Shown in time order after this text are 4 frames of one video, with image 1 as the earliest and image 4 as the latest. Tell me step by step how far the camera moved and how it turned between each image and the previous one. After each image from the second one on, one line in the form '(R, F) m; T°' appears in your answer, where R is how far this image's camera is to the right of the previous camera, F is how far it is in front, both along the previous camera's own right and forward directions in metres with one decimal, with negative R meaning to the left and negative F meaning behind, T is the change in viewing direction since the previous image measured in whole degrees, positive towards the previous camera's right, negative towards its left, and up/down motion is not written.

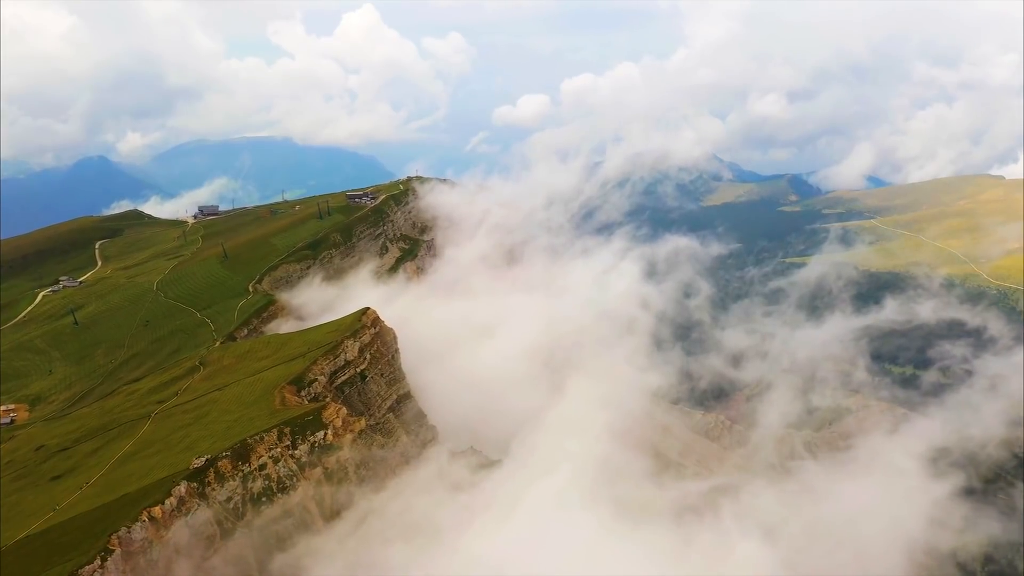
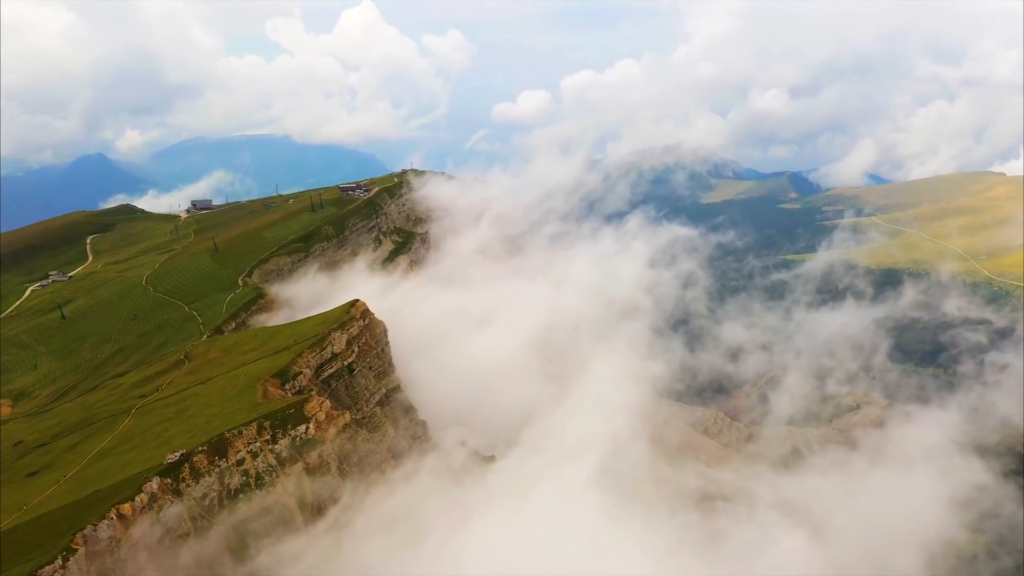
(+1.5, +3.1) m; 0°
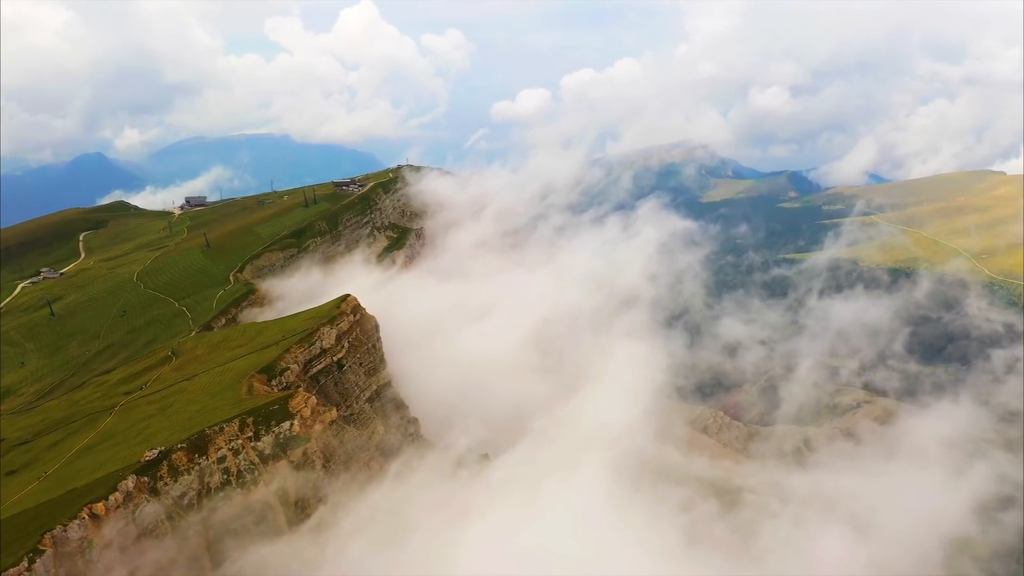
(+1.2, +2.4) m; 0°
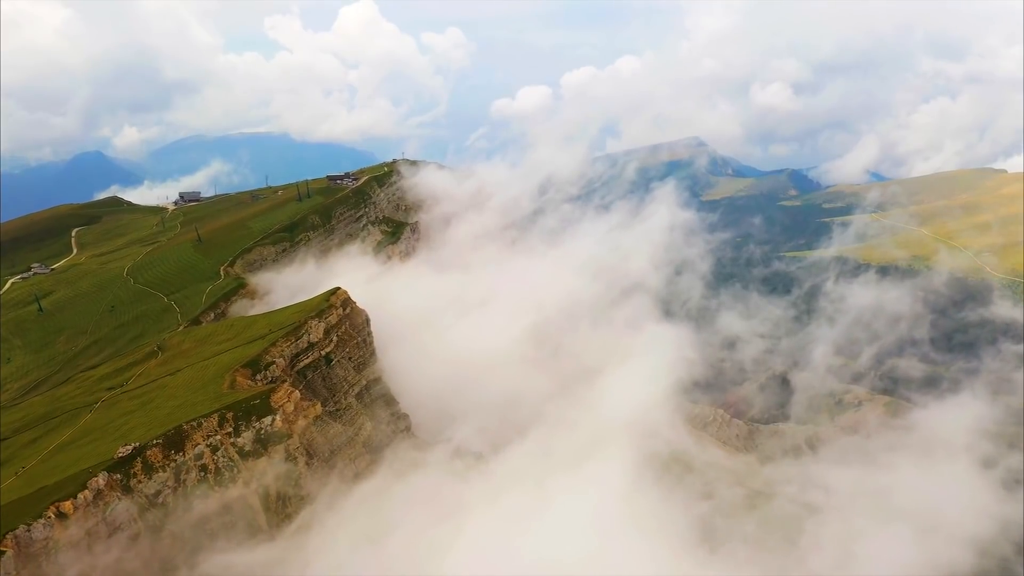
(+1.3, +2.7) m; 0°
